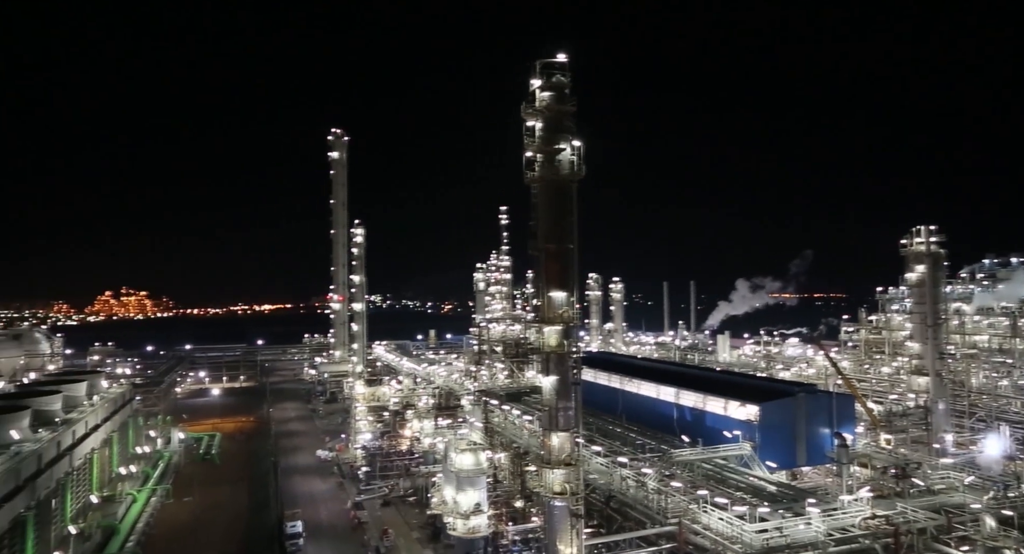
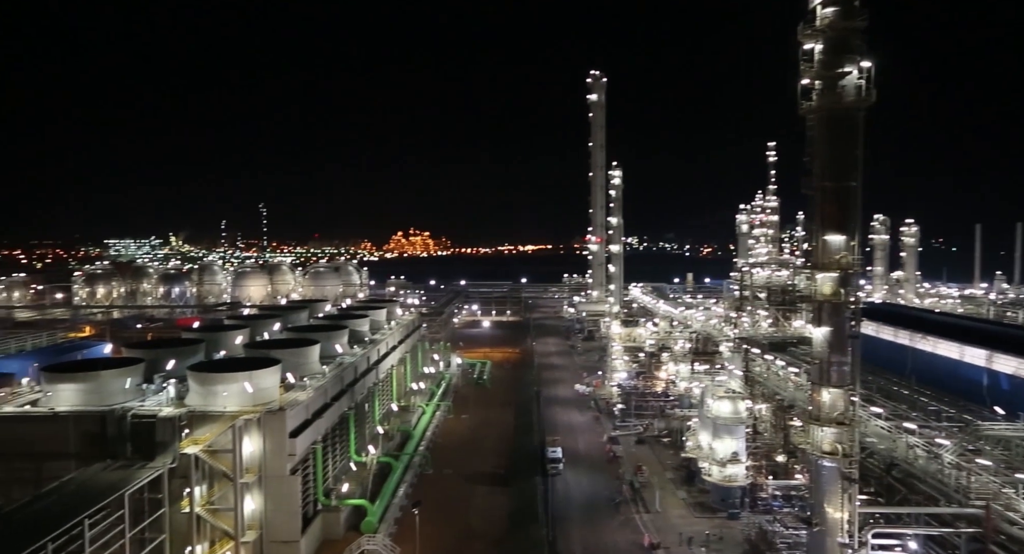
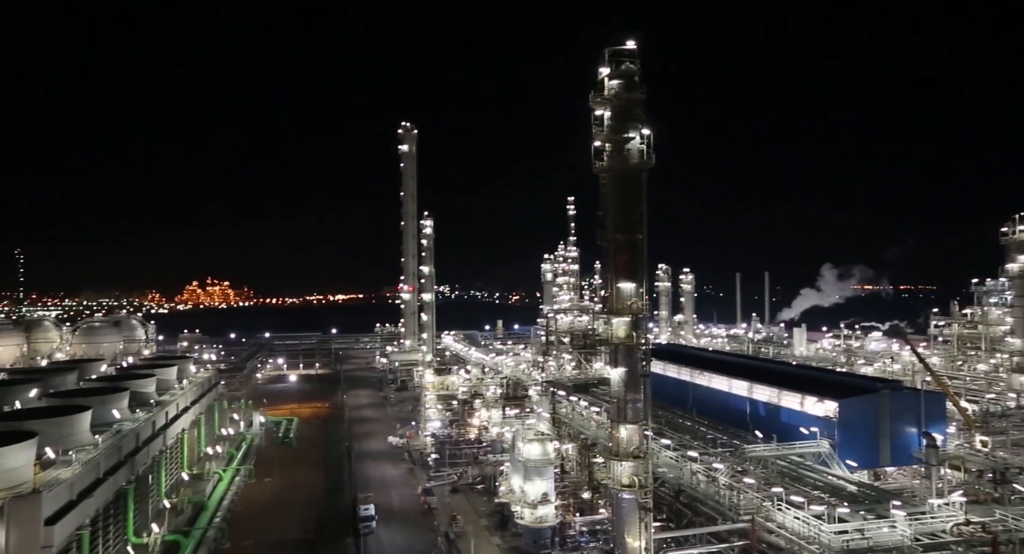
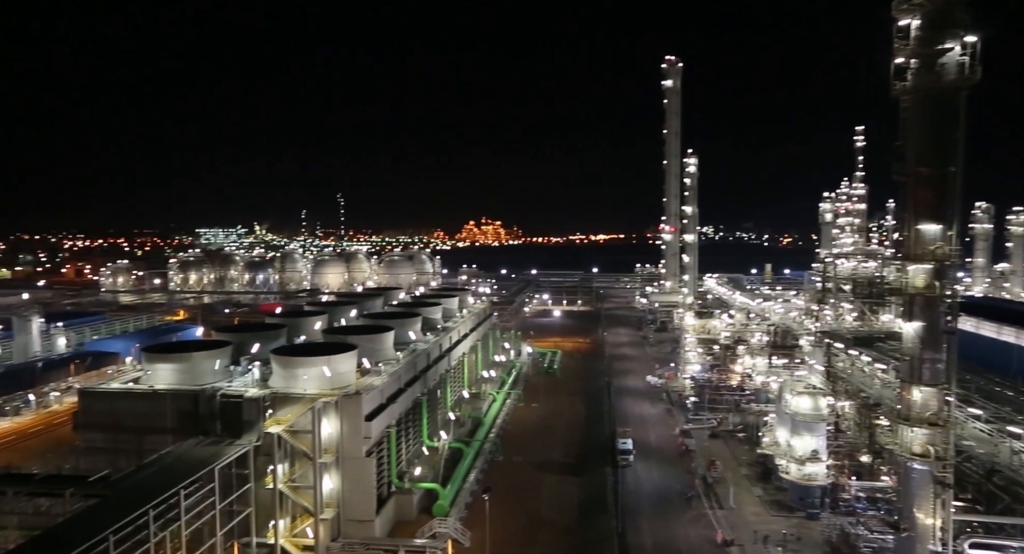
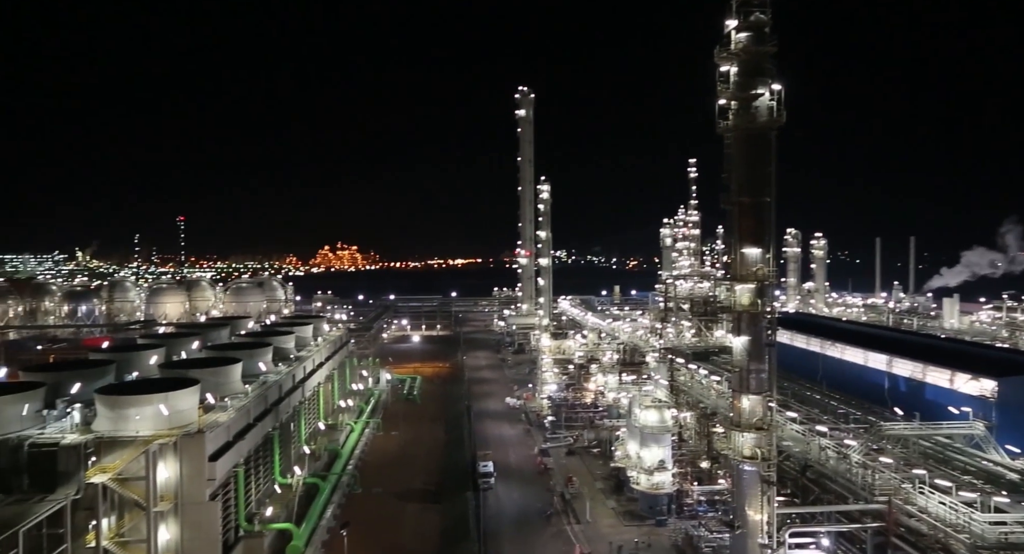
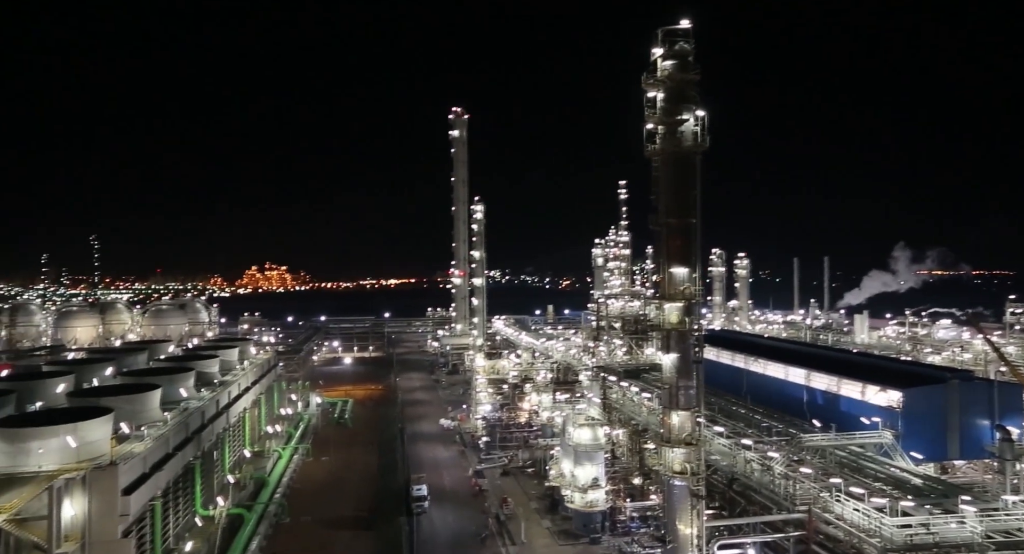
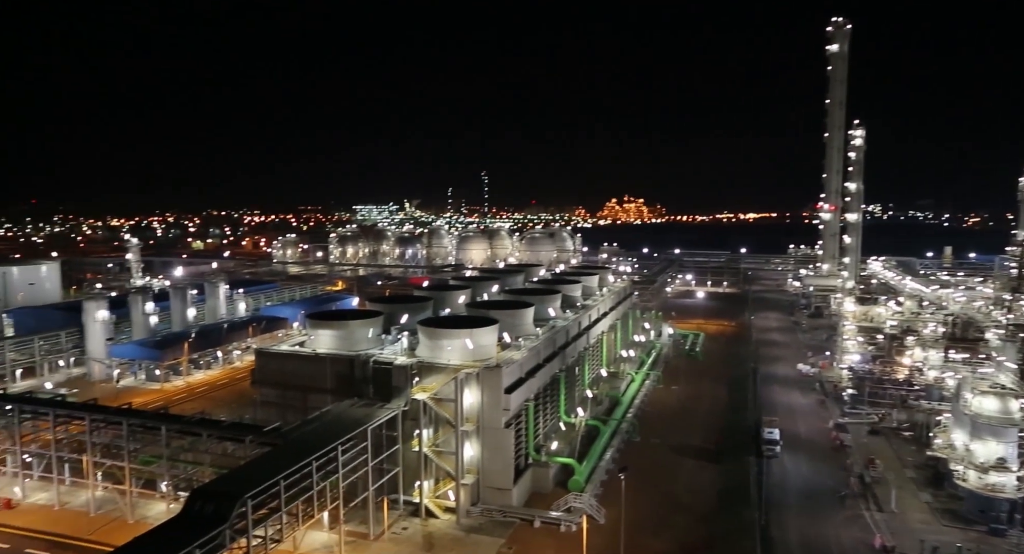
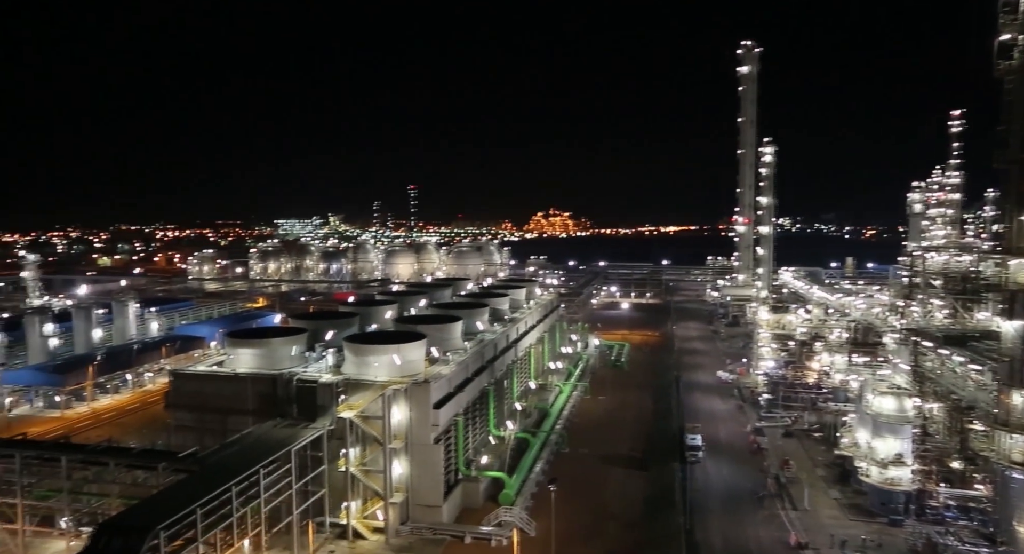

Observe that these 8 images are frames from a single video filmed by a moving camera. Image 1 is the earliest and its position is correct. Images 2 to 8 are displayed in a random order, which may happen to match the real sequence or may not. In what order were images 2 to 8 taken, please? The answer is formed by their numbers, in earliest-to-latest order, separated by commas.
3, 6, 5, 2, 4, 8, 7
